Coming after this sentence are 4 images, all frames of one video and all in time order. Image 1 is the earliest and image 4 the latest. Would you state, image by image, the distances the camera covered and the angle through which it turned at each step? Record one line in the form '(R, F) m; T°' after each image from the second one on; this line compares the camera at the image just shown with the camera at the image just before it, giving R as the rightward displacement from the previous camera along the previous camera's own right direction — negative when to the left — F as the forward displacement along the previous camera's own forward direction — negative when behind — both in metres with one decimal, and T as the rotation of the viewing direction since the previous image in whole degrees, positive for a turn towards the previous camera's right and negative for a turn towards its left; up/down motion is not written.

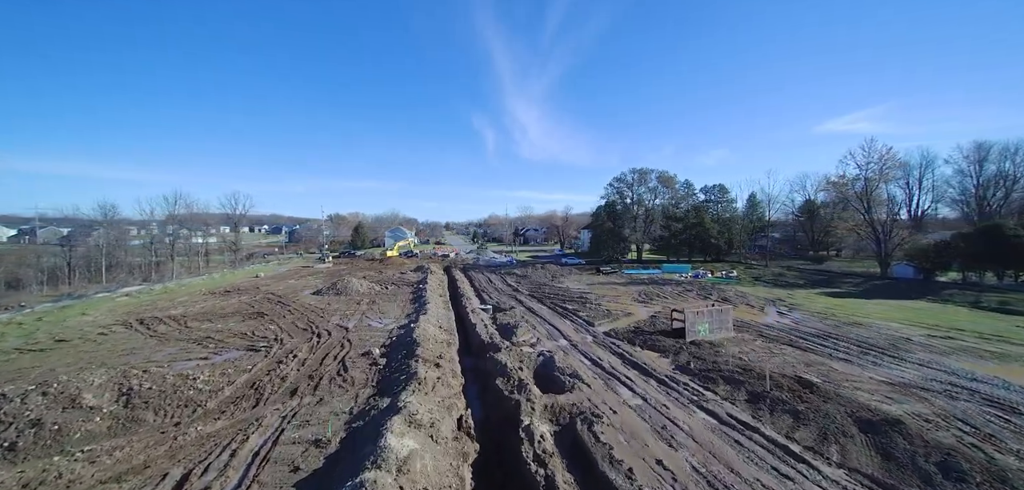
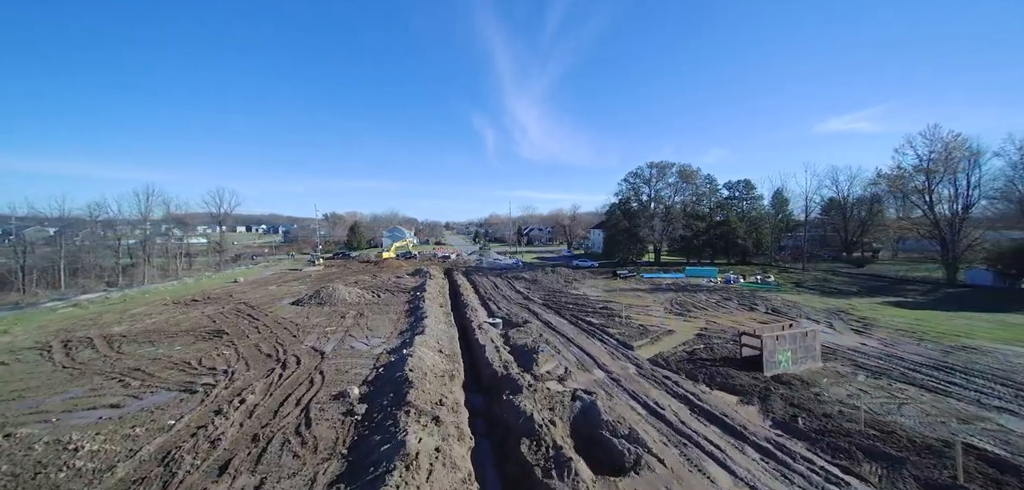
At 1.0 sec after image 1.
(-0.6, +3.5) m; 0°
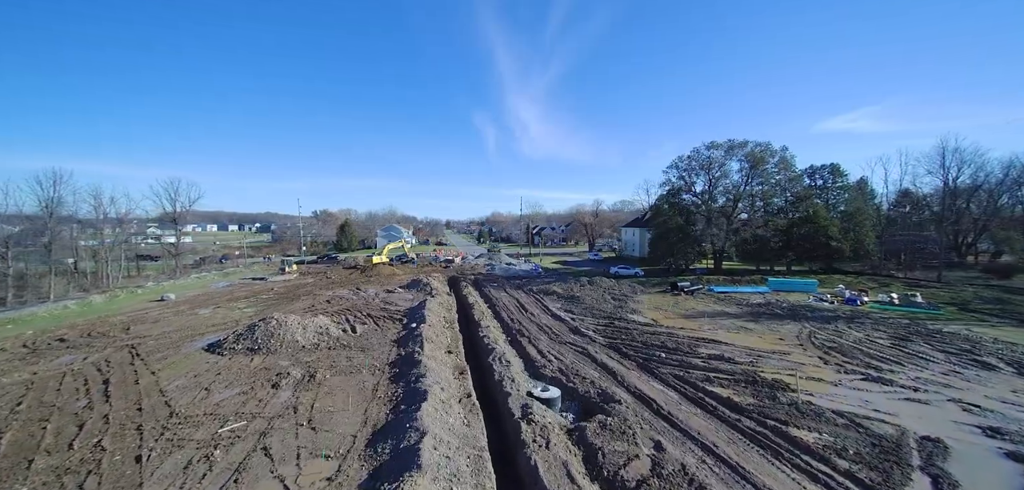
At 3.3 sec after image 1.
(-1.6, +8.3) m; 0°
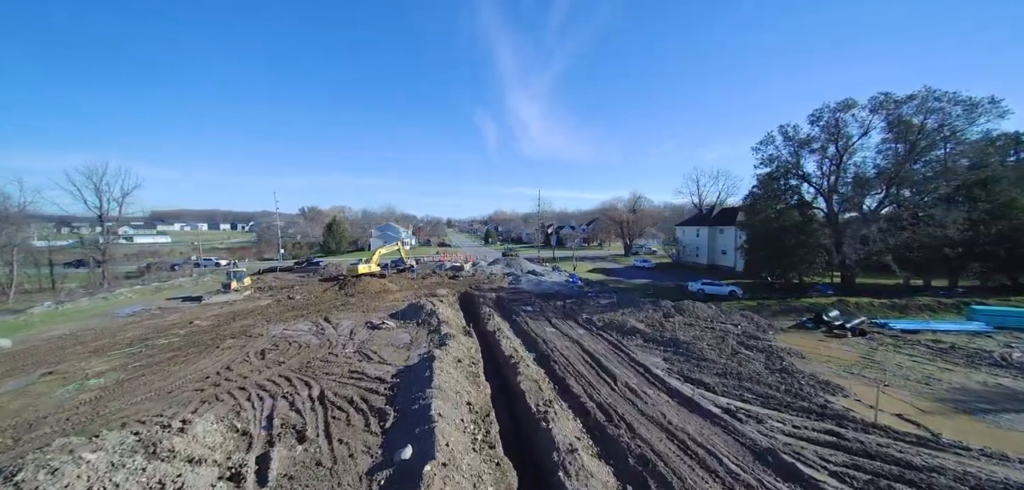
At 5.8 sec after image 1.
(-2.1, +9.3) m; 0°
